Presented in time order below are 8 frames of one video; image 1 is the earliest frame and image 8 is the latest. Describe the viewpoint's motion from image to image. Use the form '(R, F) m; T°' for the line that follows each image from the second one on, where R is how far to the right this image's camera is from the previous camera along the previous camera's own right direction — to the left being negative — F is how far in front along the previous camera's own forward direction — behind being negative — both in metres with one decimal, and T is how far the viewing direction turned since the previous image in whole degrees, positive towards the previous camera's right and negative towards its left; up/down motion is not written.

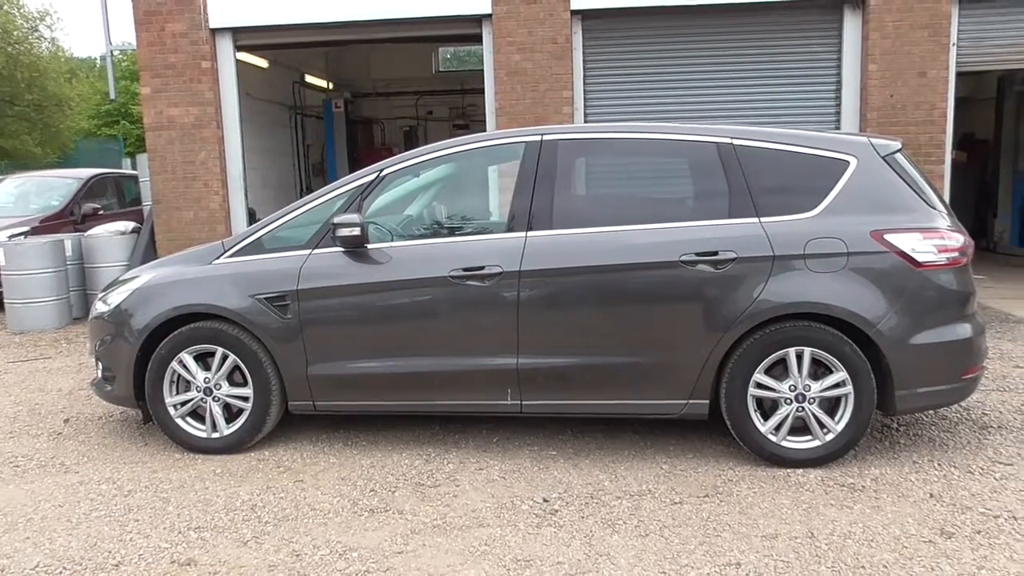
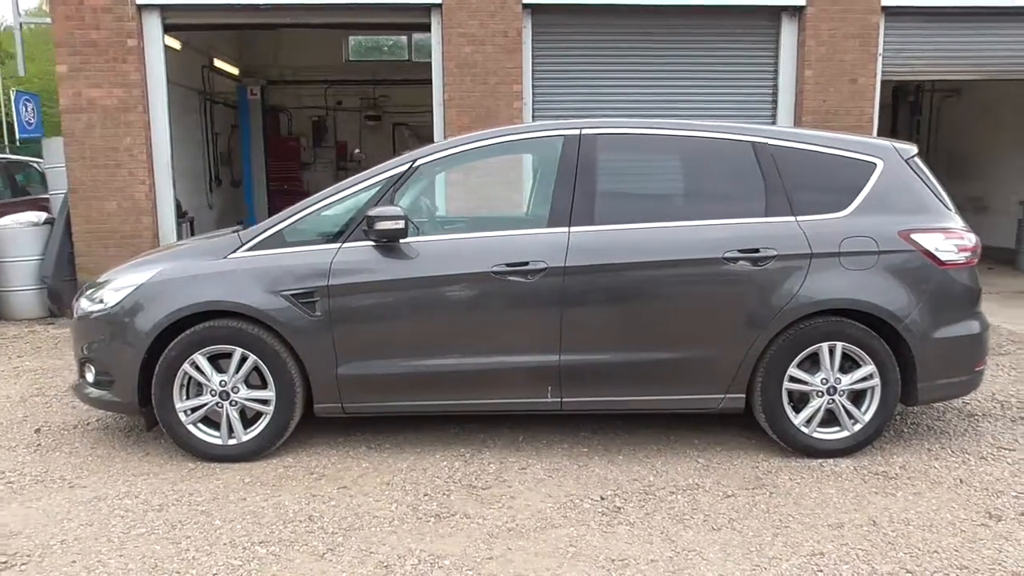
(-0.8, +0.1) m; +9°
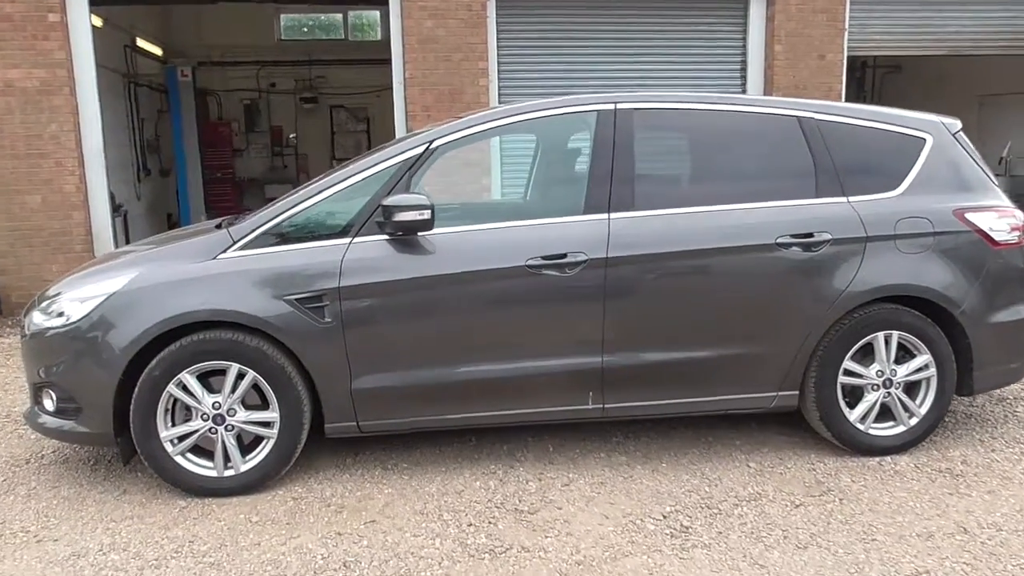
(-0.5, +0.5) m; +5°
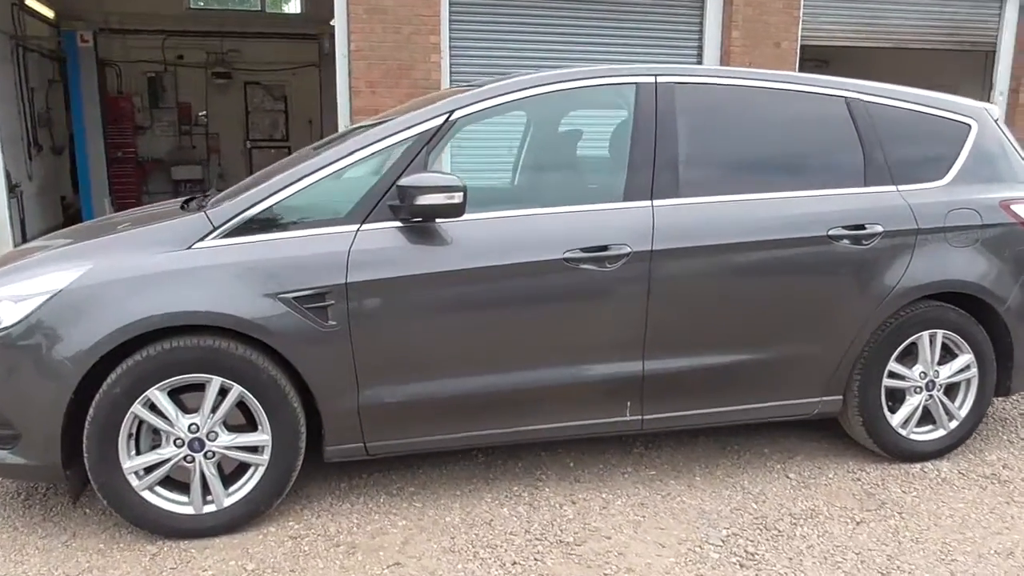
(-0.5, +0.5) m; +7°
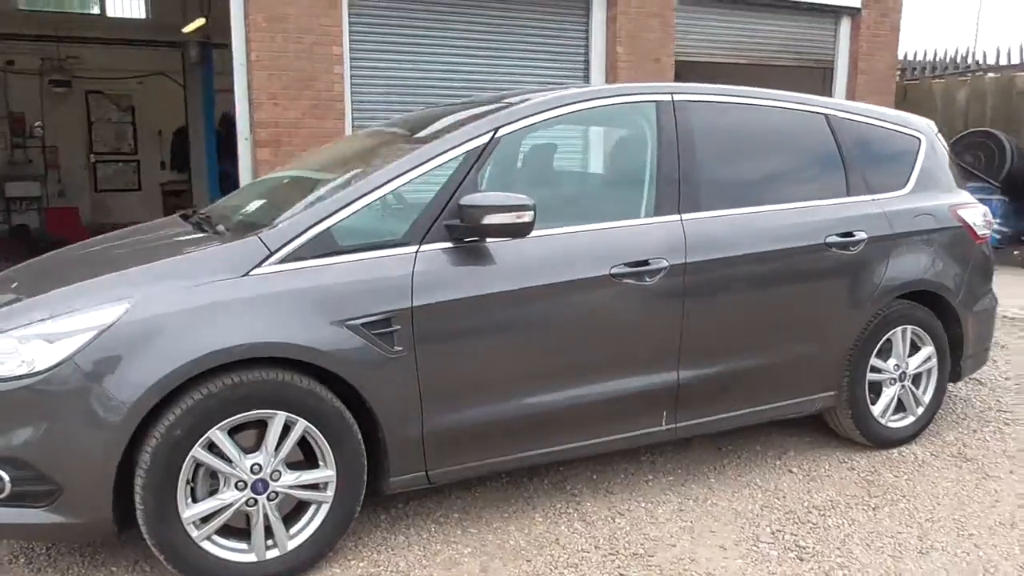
(-0.8, +0.1) m; +12°
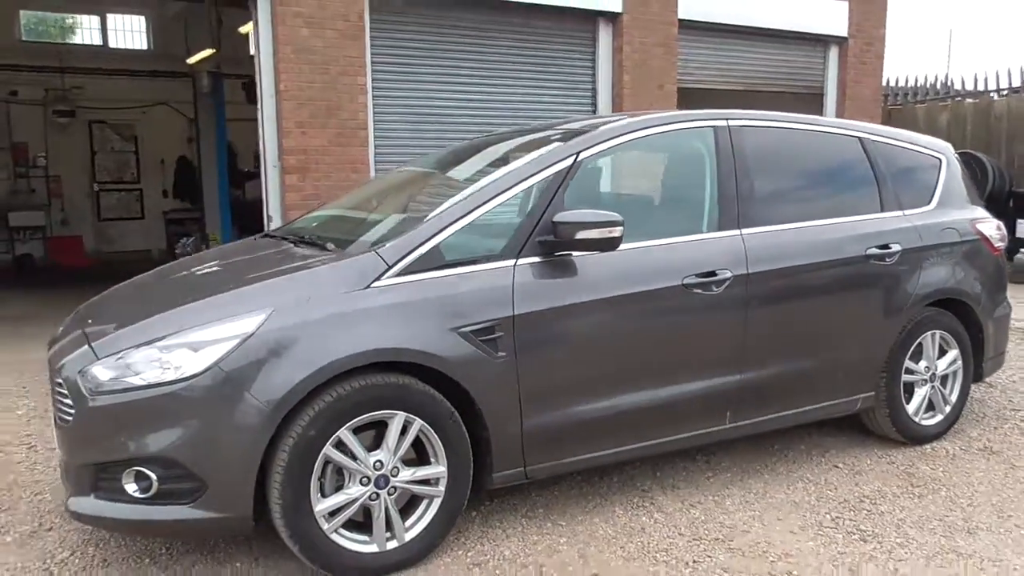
(-0.4, -0.3) m; +2°
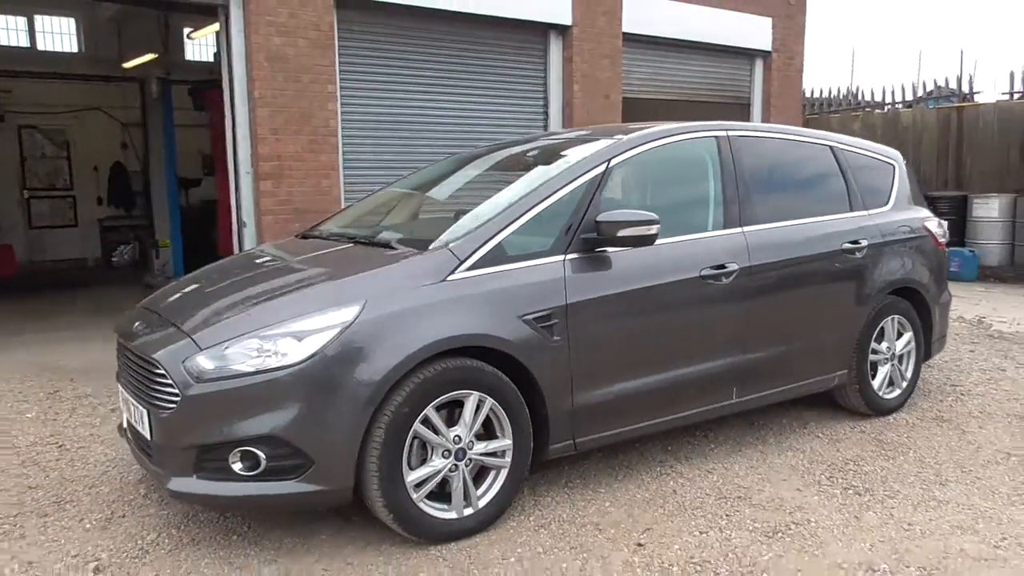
(-0.6, -0.3) m; +6°
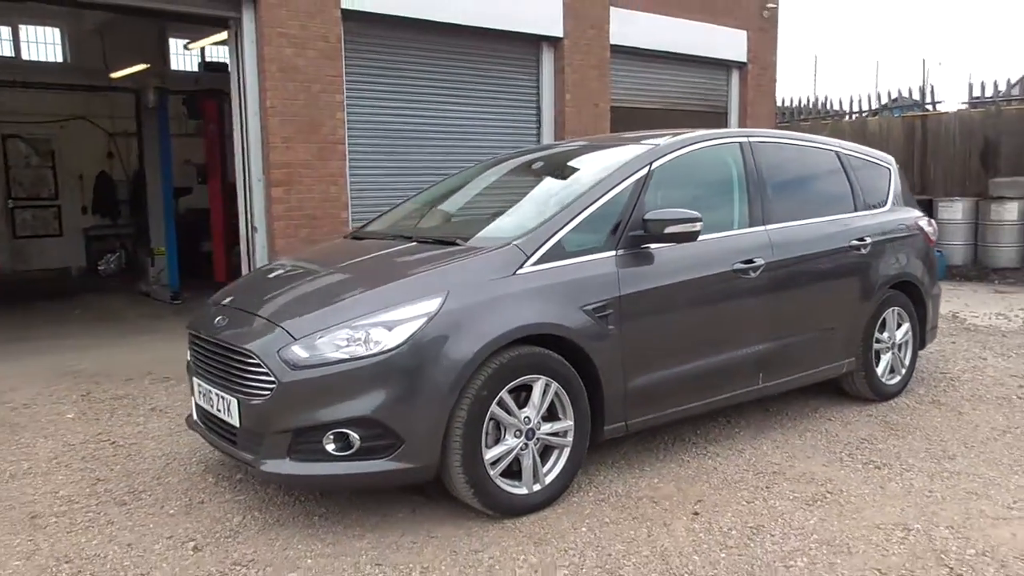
(-0.4, -0.3) m; +3°
